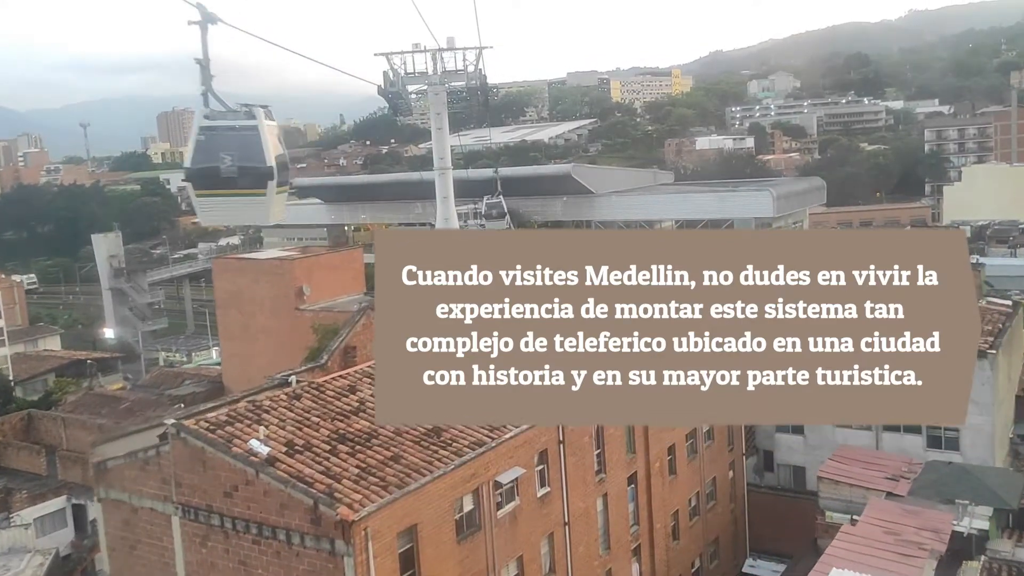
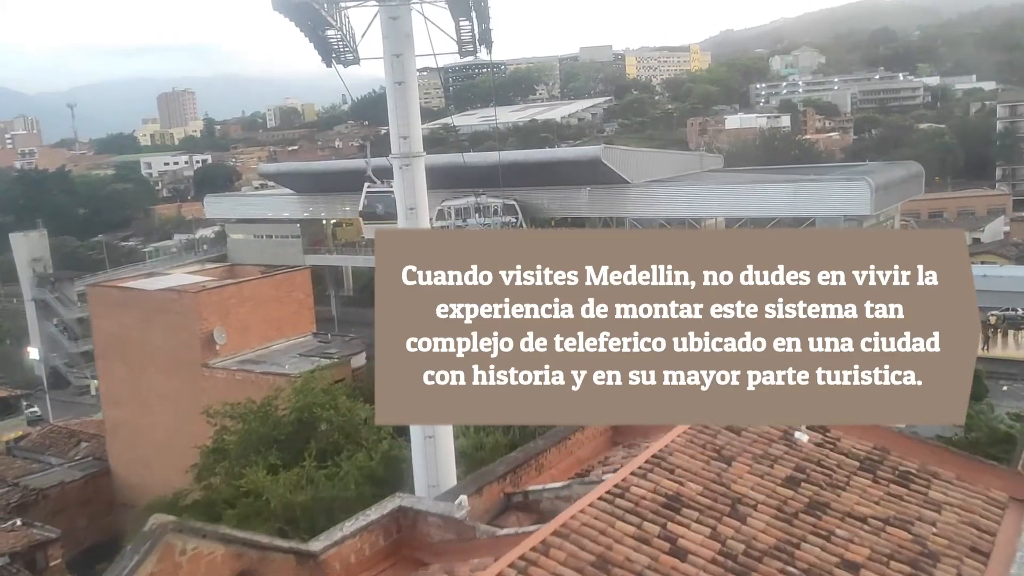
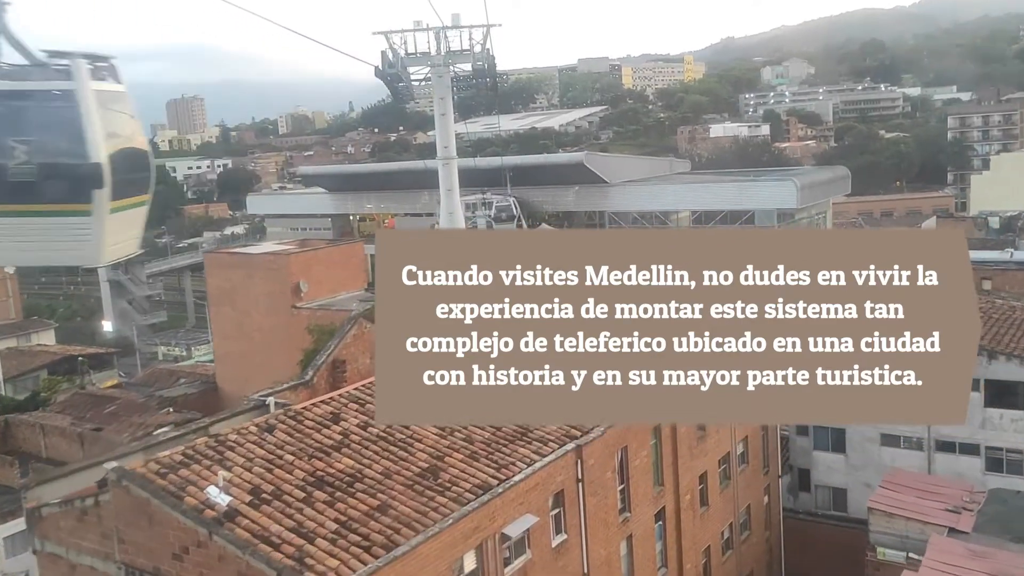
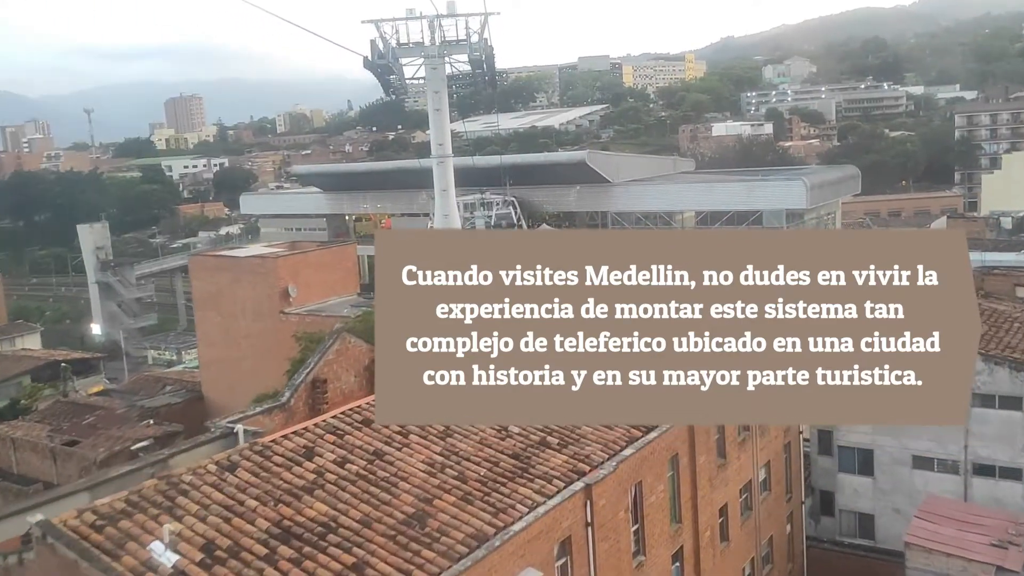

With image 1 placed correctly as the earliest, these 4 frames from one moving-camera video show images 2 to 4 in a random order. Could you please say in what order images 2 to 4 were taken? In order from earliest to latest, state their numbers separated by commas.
3, 4, 2
